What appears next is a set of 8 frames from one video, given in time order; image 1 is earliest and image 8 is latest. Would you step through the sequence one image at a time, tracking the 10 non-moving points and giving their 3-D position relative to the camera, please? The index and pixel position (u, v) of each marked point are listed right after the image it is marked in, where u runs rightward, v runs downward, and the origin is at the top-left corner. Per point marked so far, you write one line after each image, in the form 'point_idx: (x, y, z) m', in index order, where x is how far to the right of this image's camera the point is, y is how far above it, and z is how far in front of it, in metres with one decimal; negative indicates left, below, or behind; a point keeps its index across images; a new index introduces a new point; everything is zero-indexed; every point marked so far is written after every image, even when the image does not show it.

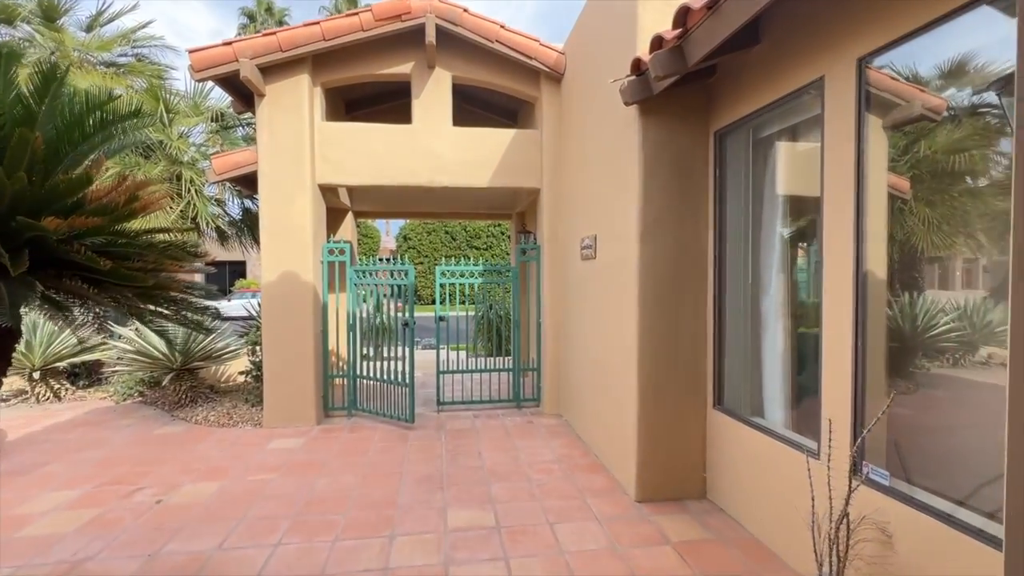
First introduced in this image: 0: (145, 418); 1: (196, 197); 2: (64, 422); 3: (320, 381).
0: (-4.5, -1.6, +5.8) m
1: (-4.1, +1.2, +6.1) m
2: (-5.4, -1.6, +5.6) m
3: (-2.3, -1.1, +5.7) m
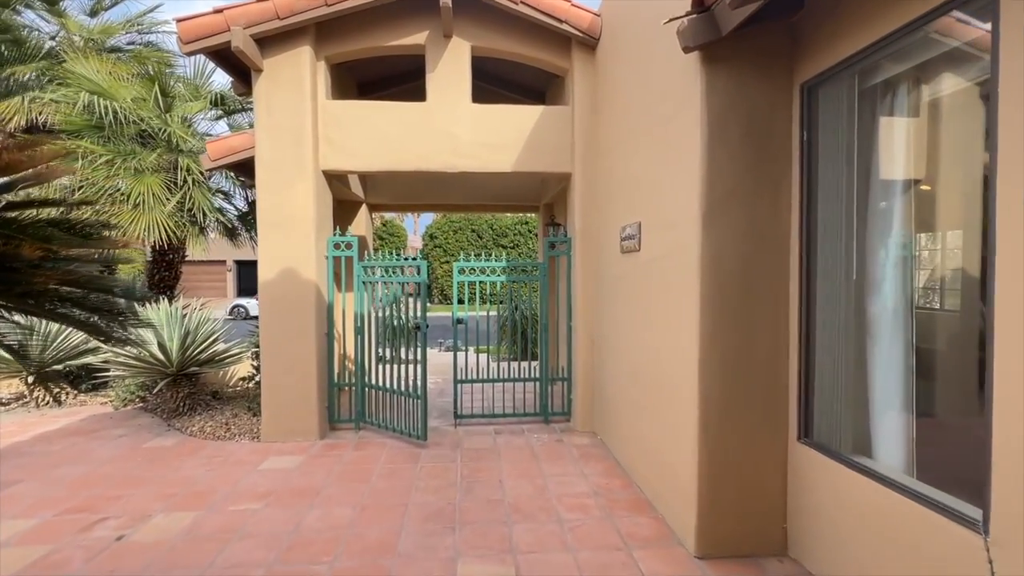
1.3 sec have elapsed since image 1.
0: (-4.2, -1.6, +5.4) m
1: (-3.8, +1.2, +5.6) m
2: (-5.1, -1.6, +5.2) m
3: (-2.0, -1.1, +5.1) m
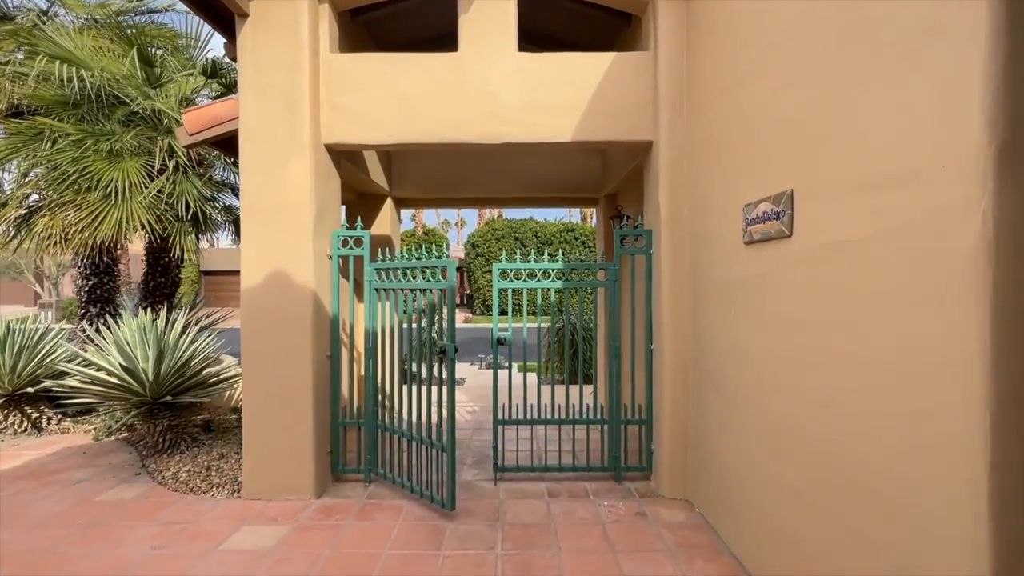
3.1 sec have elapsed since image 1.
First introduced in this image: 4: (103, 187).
0: (-3.7, -1.7, +4.3) m
1: (-3.3, +1.1, +4.6) m
2: (-4.6, -1.7, +4.3) m
3: (-1.5, -1.2, +3.9) m
4: (-3.7, +0.9, +4.3) m
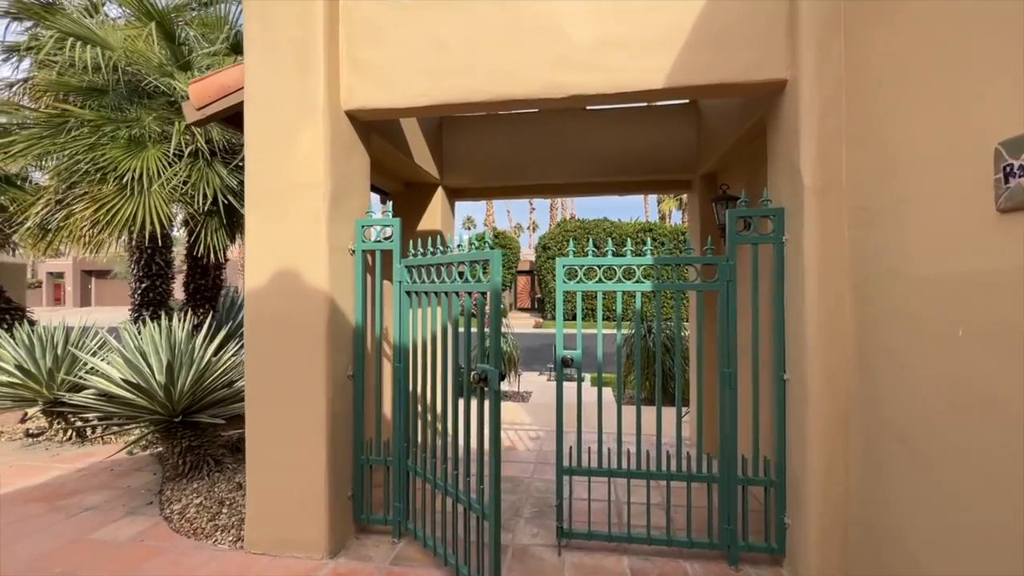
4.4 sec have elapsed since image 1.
0: (-3.2, -1.7, +3.9) m
1: (-2.7, +1.1, +4.1) m
2: (-4.1, -1.7, +4.0) m
3: (-1.1, -1.2, +3.1) m
4: (-3.2, +0.9, +3.8) m
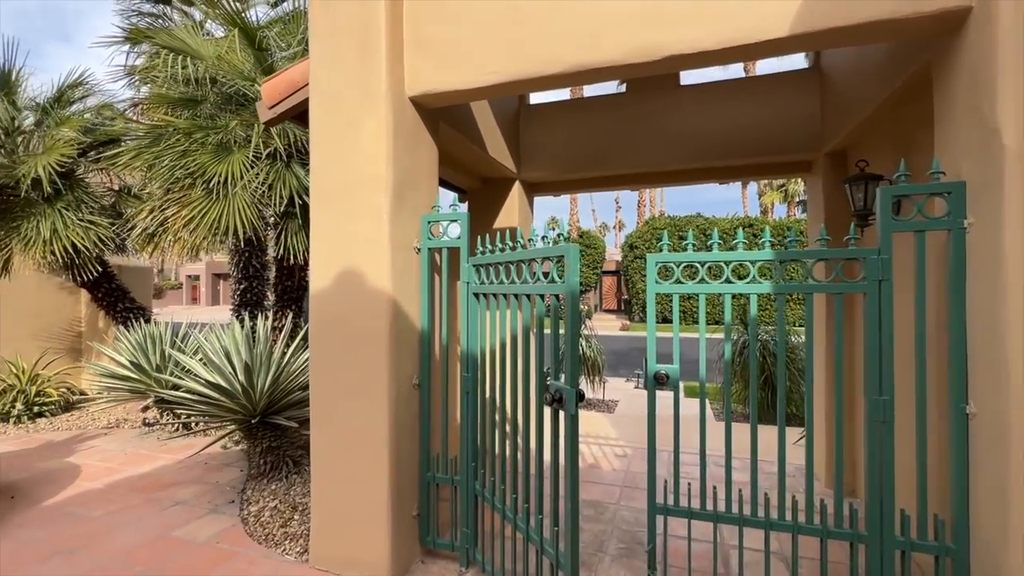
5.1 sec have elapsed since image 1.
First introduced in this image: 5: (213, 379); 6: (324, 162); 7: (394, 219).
0: (-2.5, -1.7, +4.0) m
1: (-2.0, +1.1, +4.1) m
2: (-3.4, -1.7, +4.2) m
3: (-0.6, -1.2, +2.9) m
4: (-2.5, +0.9, +3.9) m
5: (-2.4, -0.7, +3.7) m
6: (-1.1, +0.8, +2.8) m
7: (-0.7, +0.4, +2.7) m
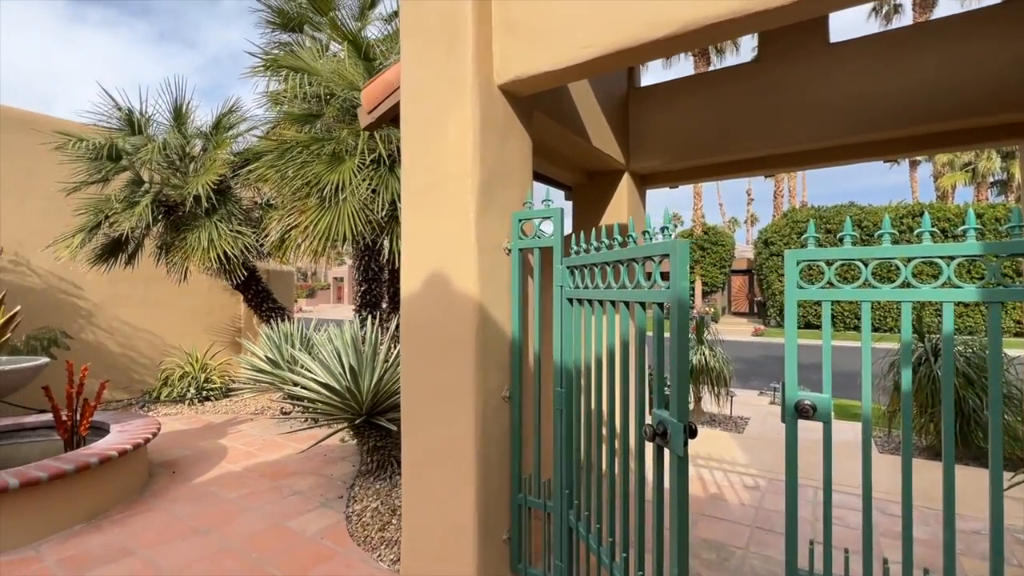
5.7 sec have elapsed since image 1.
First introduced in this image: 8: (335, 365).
0: (-1.6, -1.7, +4.2) m
1: (-1.1, +1.1, +4.2) m
2: (-2.4, -1.7, +4.6) m
3: (-0.1, -1.2, +2.6) m
4: (-1.7, +0.9, +4.1) m
5: (-1.6, -0.8, +3.9) m
6: (-0.6, +0.7, +2.7) m
7: (-0.2, +0.4, +2.5) m
8: (-1.5, -0.7, +4.0) m
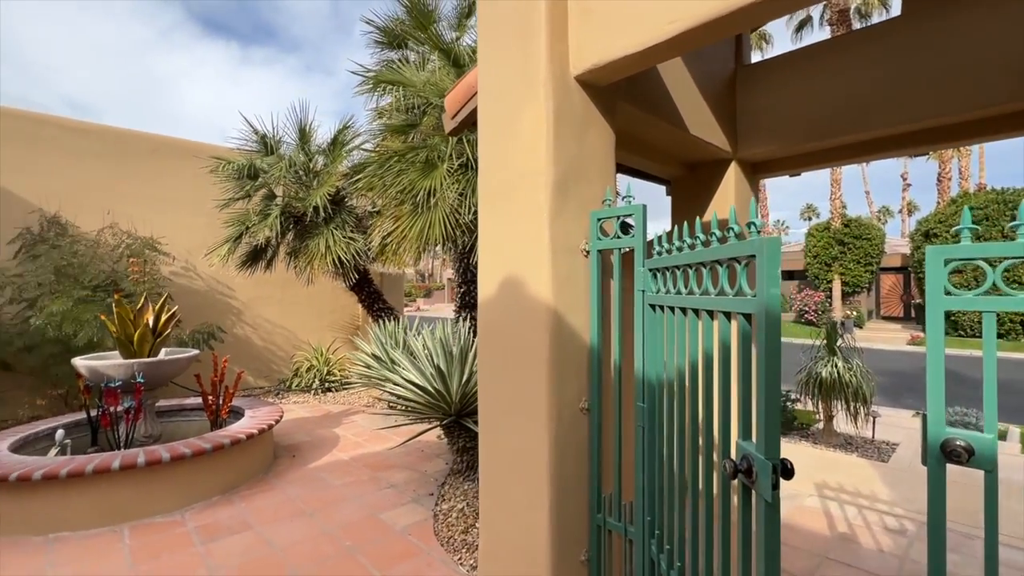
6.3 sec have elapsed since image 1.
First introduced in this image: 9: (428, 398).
0: (-0.8, -1.8, +4.3) m
1: (-0.3, +1.0, +4.2) m
2: (-1.5, -1.7, +5.0) m
3: (+0.3, -1.3, +2.5) m
4: (-0.9, +0.8, +4.3) m
5: (-0.8, -0.8, +4.1) m
6: (-0.1, +0.7, +2.7) m
7: (+0.2, +0.4, +2.4) m
8: (-0.7, -0.7, +4.1) m
9: (-0.7, -0.9, +4.0) m
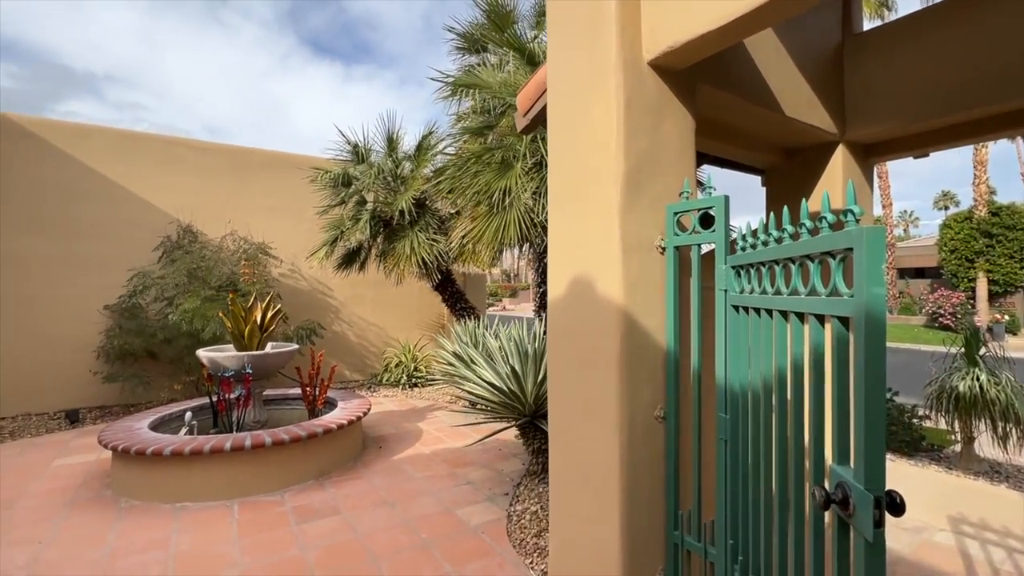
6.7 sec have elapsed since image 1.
0: (-0.1, -1.7, +4.4) m
1: (+0.3, +1.0, +4.1) m
2: (-0.7, -1.7, +5.1) m
3: (+0.7, -1.3, +2.3) m
4: (-0.2, +0.8, +4.3) m
5: (-0.2, -0.8, +4.1) m
6: (+0.3, +0.7, +2.6) m
7: (+0.5, +0.4, +2.3) m
8: (-0.1, -0.7, +4.1) m
9: (-0.1, -0.9, +4.0) m
